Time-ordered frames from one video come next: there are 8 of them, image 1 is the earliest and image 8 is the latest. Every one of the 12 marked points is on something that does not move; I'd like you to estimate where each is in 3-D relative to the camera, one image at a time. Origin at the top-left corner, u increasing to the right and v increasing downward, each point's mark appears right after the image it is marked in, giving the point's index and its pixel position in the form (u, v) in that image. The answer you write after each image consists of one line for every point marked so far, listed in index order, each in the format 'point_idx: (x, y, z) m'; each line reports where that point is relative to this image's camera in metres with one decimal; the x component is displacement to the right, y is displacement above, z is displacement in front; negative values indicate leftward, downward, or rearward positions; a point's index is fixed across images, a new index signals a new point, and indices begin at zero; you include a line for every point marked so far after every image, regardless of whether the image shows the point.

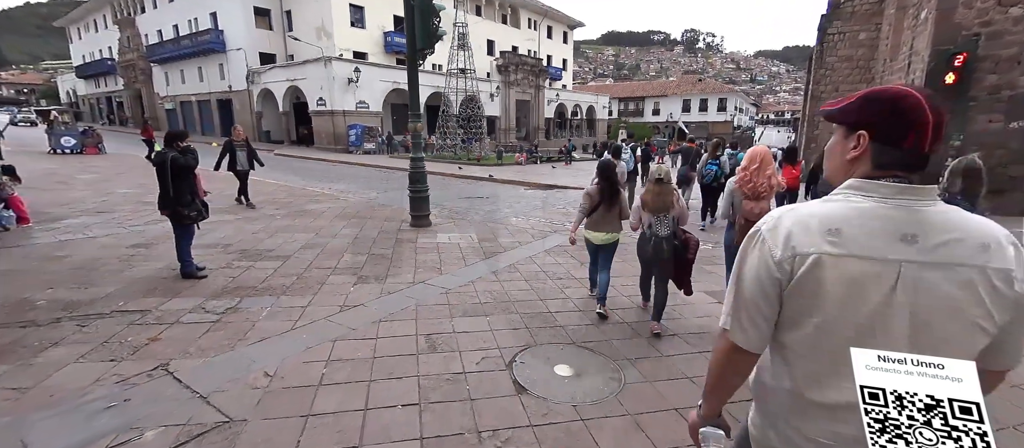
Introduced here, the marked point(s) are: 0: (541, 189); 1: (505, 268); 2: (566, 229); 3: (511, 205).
0: (+0.9, +1.0, +12.5) m
1: (-0.1, -0.5, +5.1) m
2: (+0.9, -0.1, +7.1) m
3: (0.0, +0.4, +9.5) m
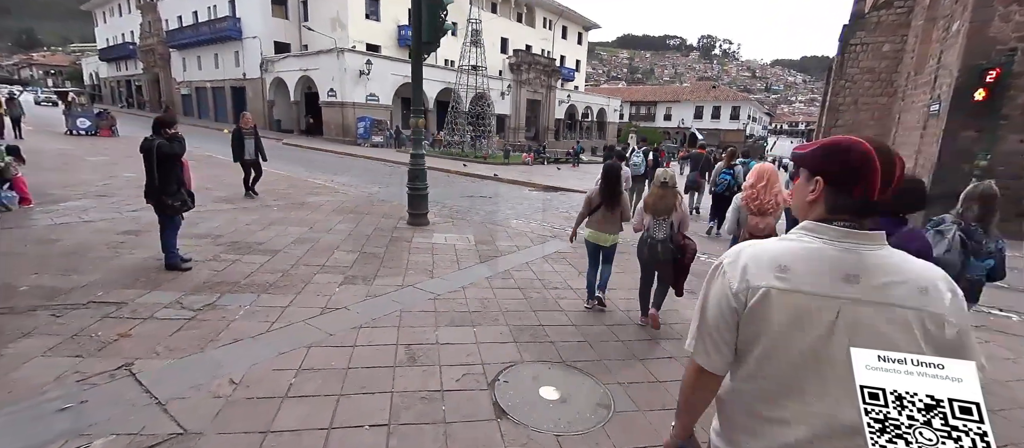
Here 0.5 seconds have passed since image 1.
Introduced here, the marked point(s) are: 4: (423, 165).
0: (+1.0, +1.0, +12.3) m
1: (-0.2, -0.6, +4.9) m
2: (+0.9, -0.2, +6.8) m
3: (0.0, +0.4, +9.3) m
4: (-1.4, +0.9, +6.9) m
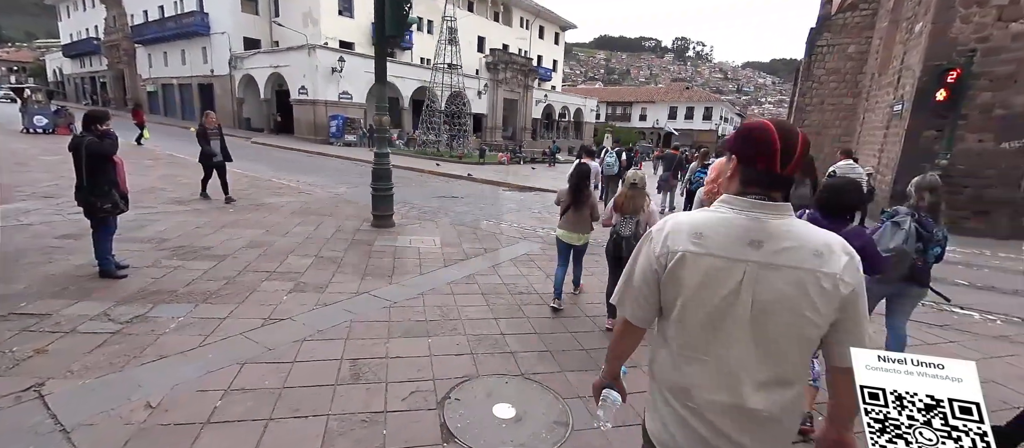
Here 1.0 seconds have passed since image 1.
0: (+0.2, +0.9, +12.1) m
1: (-0.5, -0.6, +4.6) m
2: (+0.4, -0.2, +6.6) m
3: (-0.6, +0.4, +9.1) m
4: (-1.9, +0.9, +6.6) m
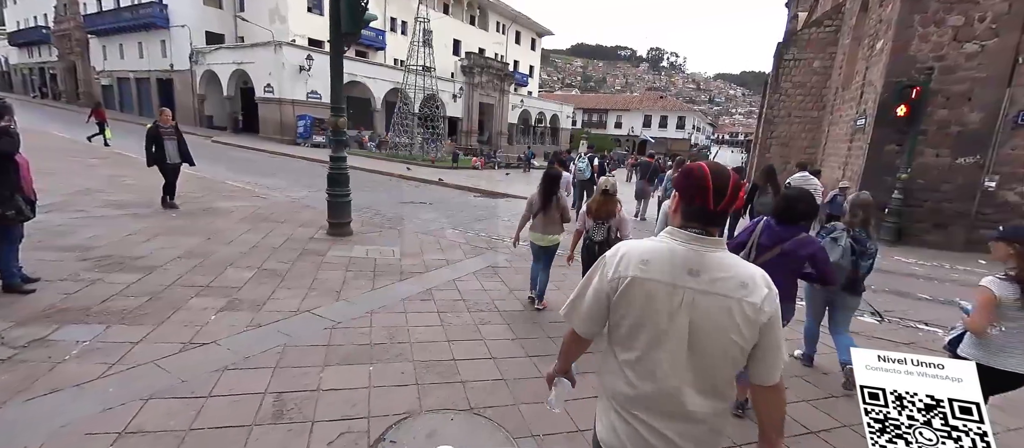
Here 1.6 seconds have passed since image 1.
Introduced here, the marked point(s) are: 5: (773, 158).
0: (-0.6, +0.7, +11.8) m
1: (-1.0, -0.7, +4.3) m
2: (-0.1, -0.3, +6.3) m
3: (-1.2, +0.2, +8.7) m
4: (-2.4, +0.8, +6.2) m
5: (+9.1, +2.3, +14.8) m
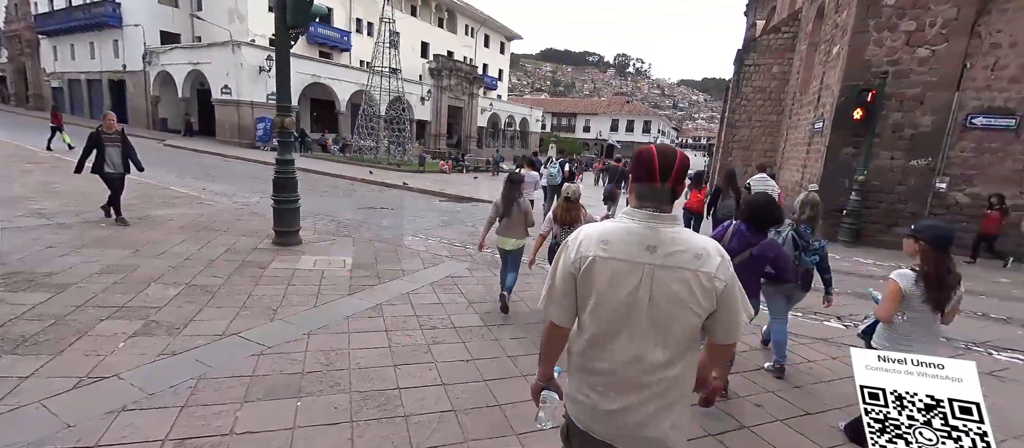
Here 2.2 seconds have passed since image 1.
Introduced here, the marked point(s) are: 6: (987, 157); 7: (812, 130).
0: (-1.5, +0.6, +11.4) m
1: (-1.3, -0.8, +3.9) m
2: (-0.7, -0.4, +6.0) m
3: (-1.9, +0.1, +8.3) m
4: (-3.0, +0.7, +5.8) m
5: (+8.0, +2.3, +15.1) m
6: (+9.2, +1.3, +8.2) m
7: (+7.4, +2.3, +10.6) m
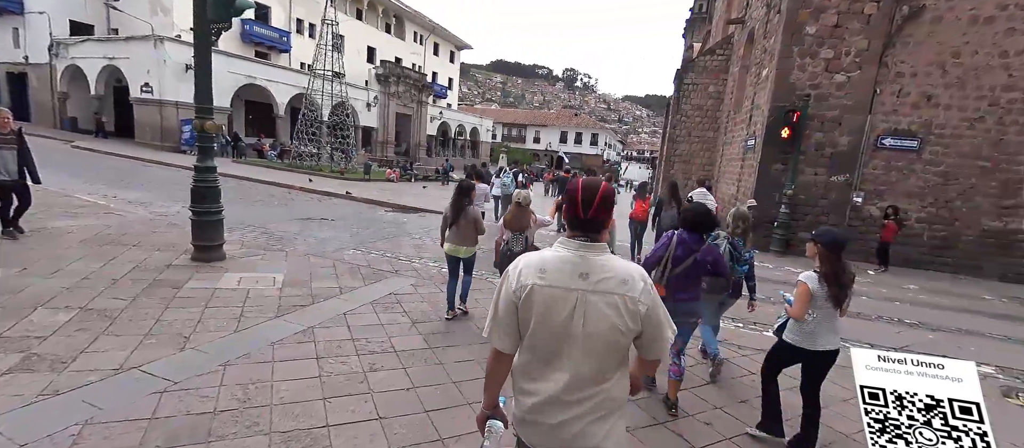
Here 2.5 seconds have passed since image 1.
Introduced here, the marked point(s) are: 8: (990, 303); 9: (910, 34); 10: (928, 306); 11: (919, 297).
0: (-2.8, +0.3, +11.0) m
1: (-1.8, -0.9, +3.5) m
2: (-1.4, -0.6, +5.7) m
3: (-2.9, -0.1, +7.9) m
4: (-3.6, +0.5, +5.2) m
5: (+6.1, +1.9, +15.8) m
6: (+8.1, +1.1, +9.1) m
7: (+6.2, +2.0, +11.3) m
8: (+7.6, -1.3, +6.7) m
9: (+8.2, +3.9, +8.7) m
10: (+6.3, -1.2, +6.4) m
11: (+6.5, -1.2, +6.8) m
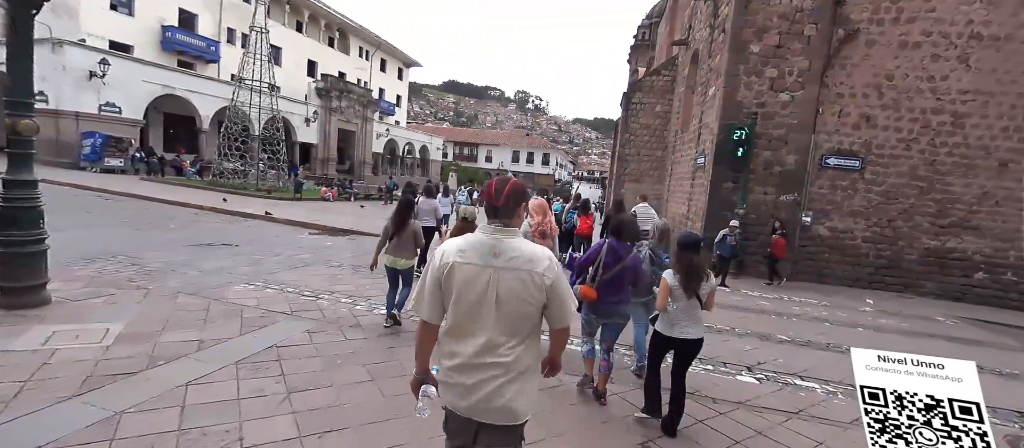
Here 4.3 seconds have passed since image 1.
0: (-4.2, -0.3, +9.7) m
1: (-2.3, -1.1, +2.4) m
2: (-2.1, -0.9, +4.6) m
3: (-3.9, -0.5, +6.6) m
4: (-4.3, +0.2, +3.9) m
5: (+4.2, +1.1, +15.5) m
6: (+6.9, +0.7, +9.0) m
7: (+4.7, +1.5, +11.0) m
8: (+6.6, -1.6, +6.5) m
9: (+7.0, +3.5, +8.8) m
10: (+5.4, -1.5, +6.1) m
11: (+5.5, -1.5, +6.5) m
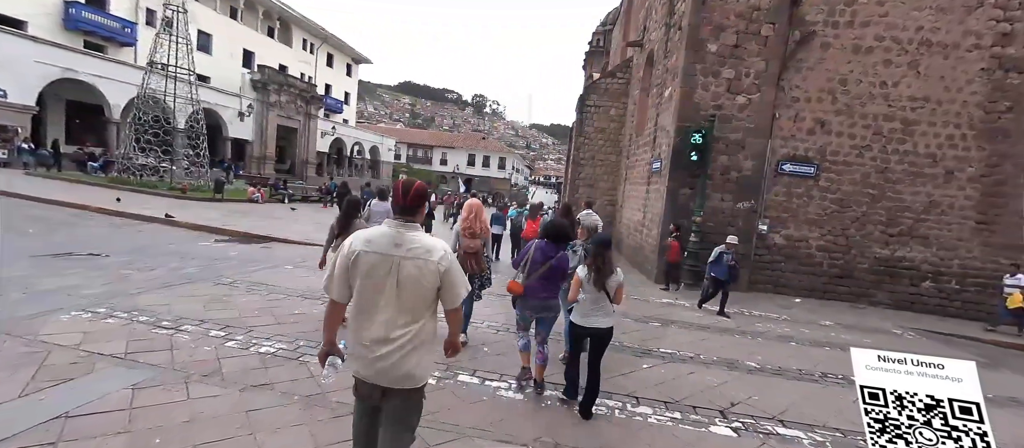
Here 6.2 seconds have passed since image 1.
0: (-5.3, -0.4, +8.4) m
1: (-2.7, -1.2, +1.2) m
2: (-2.8, -1.0, +3.4) m
3: (-4.7, -0.6, +5.3) m
4: (-4.9, +0.2, +2.5) m
5: (+2.5, +0.9, +15.0) m
6: (+5.8, +0.5, +8.8) m
7: (+3.4, +1.3, +10.6) m
8: (+5.8, -1.7, +6.2) m
9: (+5.9, +3.3, +8.6) m
10: (+4.6, -1.7, +5.7) m
11: (+4.7, -1.6, +6.1) m
